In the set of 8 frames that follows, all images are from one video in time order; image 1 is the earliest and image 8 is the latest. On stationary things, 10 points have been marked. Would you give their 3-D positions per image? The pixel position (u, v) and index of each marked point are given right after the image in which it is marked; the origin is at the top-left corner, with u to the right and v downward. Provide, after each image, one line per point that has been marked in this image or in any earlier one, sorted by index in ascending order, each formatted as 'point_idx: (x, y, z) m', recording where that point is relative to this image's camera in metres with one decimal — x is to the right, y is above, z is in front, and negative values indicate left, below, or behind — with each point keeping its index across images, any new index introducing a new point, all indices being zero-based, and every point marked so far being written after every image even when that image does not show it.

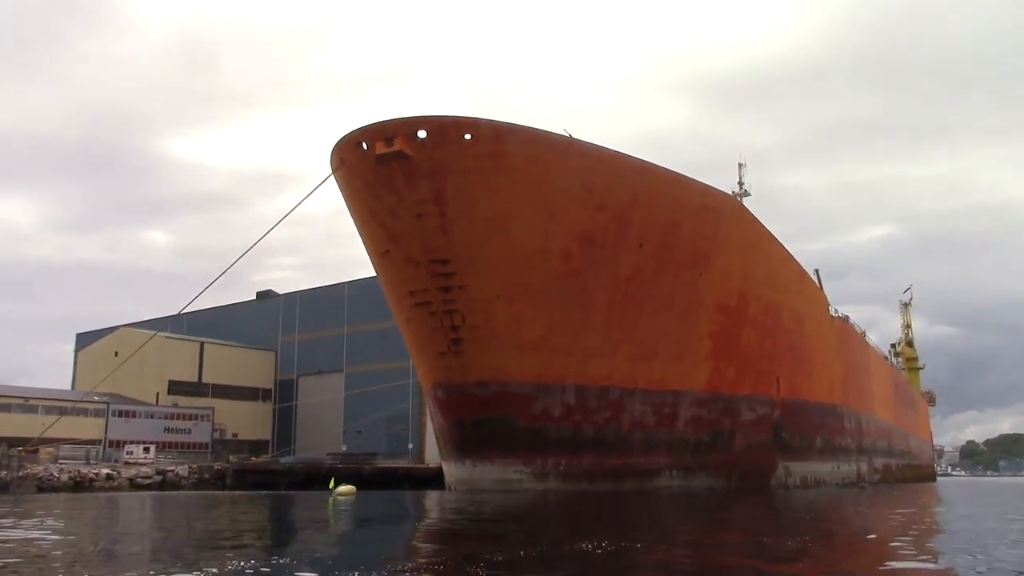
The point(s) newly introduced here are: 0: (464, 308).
0: (-0.7, -0.3, +11.1) m
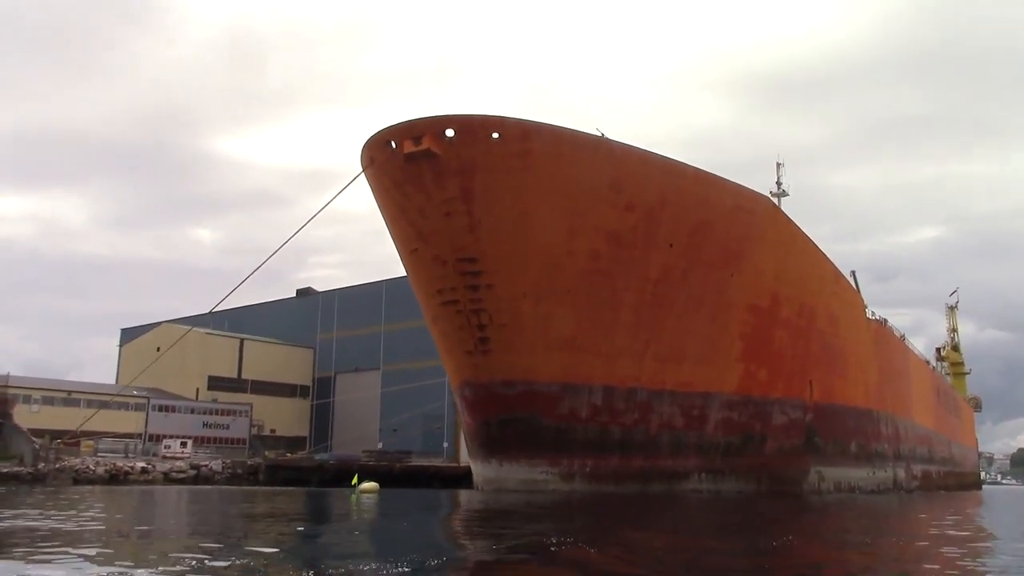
0: (-0.3, -0.3, +11.1) m
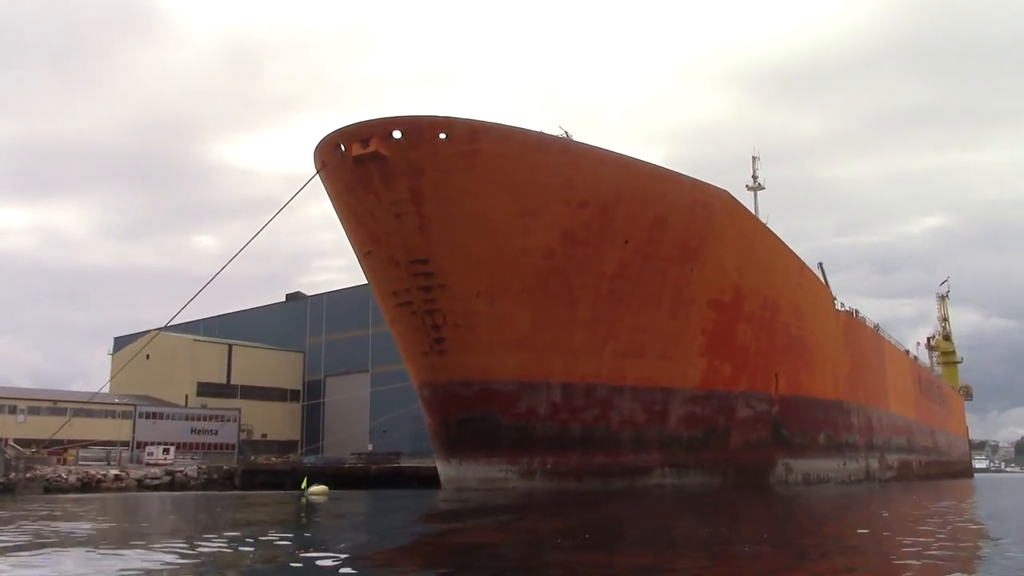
0: (-0.9, -0.3, +11.2) m
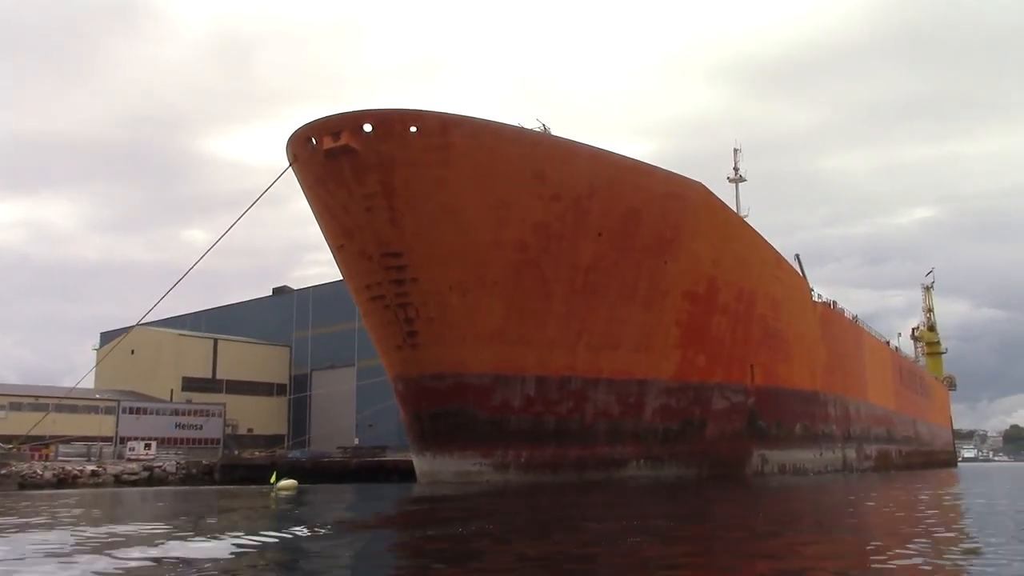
0: (-1.3, -0.2, +11.1) m
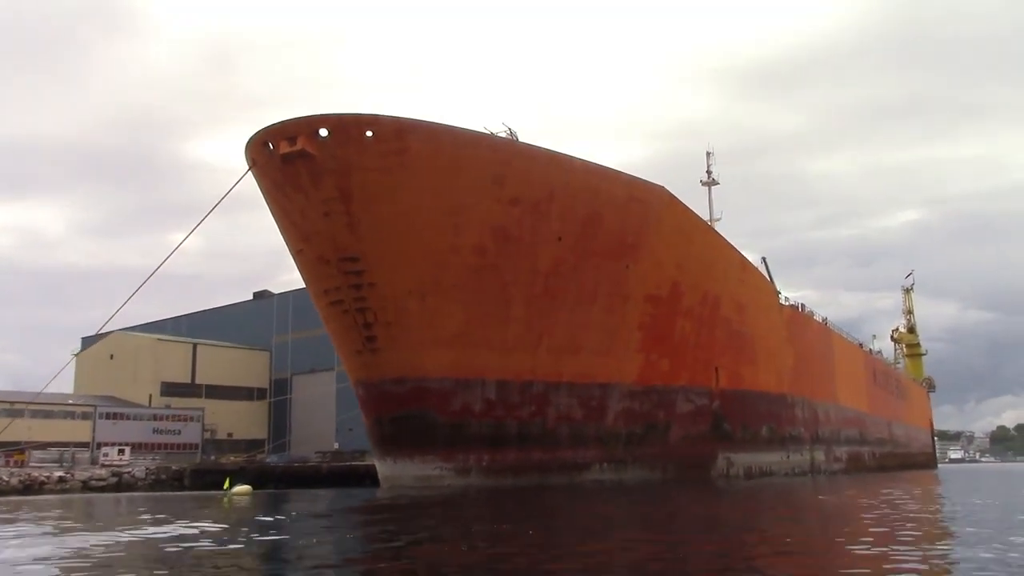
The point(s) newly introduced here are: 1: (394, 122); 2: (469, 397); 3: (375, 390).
0: (-1.9, -0.2, +11.1) m
1: (-1.6, +2.2, +10.8) m
2: (-0.6, -1.6, +11.6) m
3: (-2.0, -1.5, +11.7) m
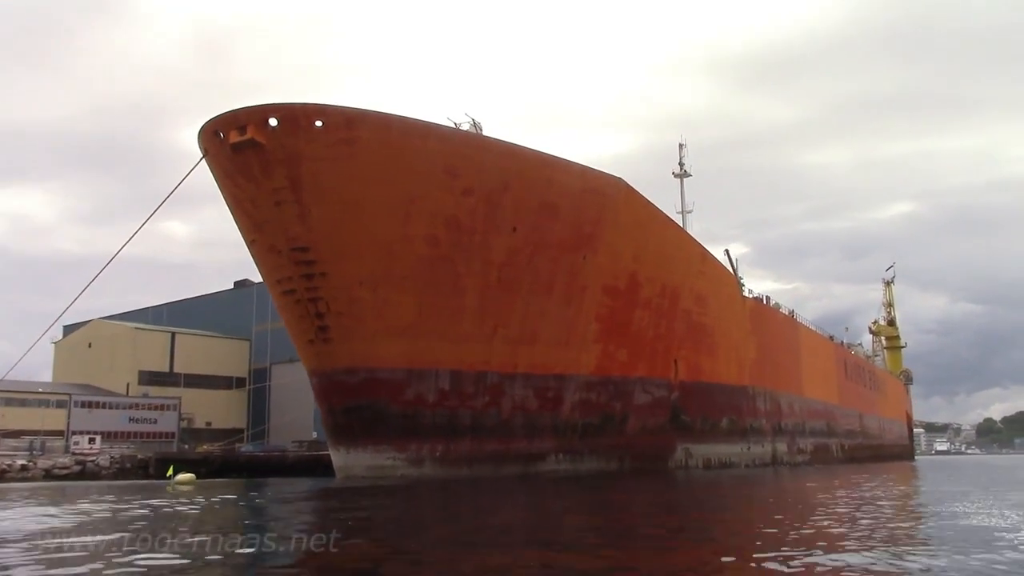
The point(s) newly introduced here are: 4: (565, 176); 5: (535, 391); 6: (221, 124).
0: (-2.5, -0.1, +11.1) m
1: (-2.2, +2.3, +10.7) m
2: (-1.3, -1.4, +11.6) m
3: (-2.7, -1.3, +11.7) m
4: (+0.8, +1.7, +12.4) m
5: (+0.4, -1.6, +12.5) m
6: (-3.9, +2.2, +11.0) m
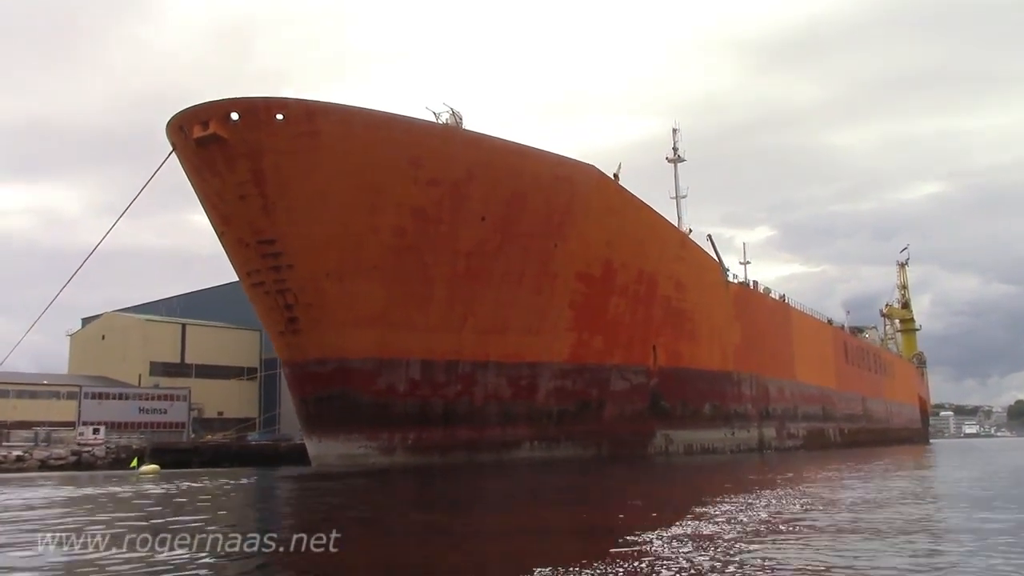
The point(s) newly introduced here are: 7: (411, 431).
0: (-3.0, 0.0, +11.3) m
1: (-2.7, +2.5, +10.8) m
2: (-1.7, -1.3, +11.7) m
3: (-3.1, -1.2, +11.8) m
4: (+0.3, +1.9, +12.3) m
5: (-0.1, -1.4, +12.5) m
6: (-4.4, +2.3, +11.1) m
7: (-1.5, -2.1, +12.0) m
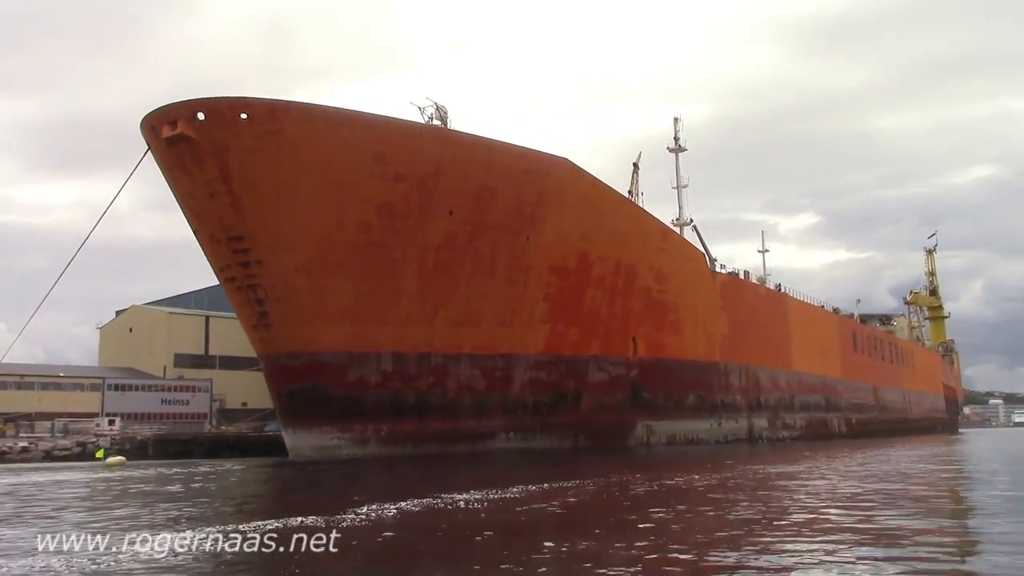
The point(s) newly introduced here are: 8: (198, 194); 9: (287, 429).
0: (-3.5, +0.1, +11.5) m
1: (-3.3, +2.5, +11.0) m
2: (-2.2, -1.2, +12.0) m
3: (-3.6, -1.1, +12.1) m
4: (-0.1, +2.0, +12.4) m
5: (-0.5, -1.3, +12.7) m
6: (-5.0, +2.4, +11.4) m
7: (-1.9, -2.0, +12.2) m
8: (-4.4, +1.3, +11.4) m
9: (-3.4, -2.2, +12.5) m
